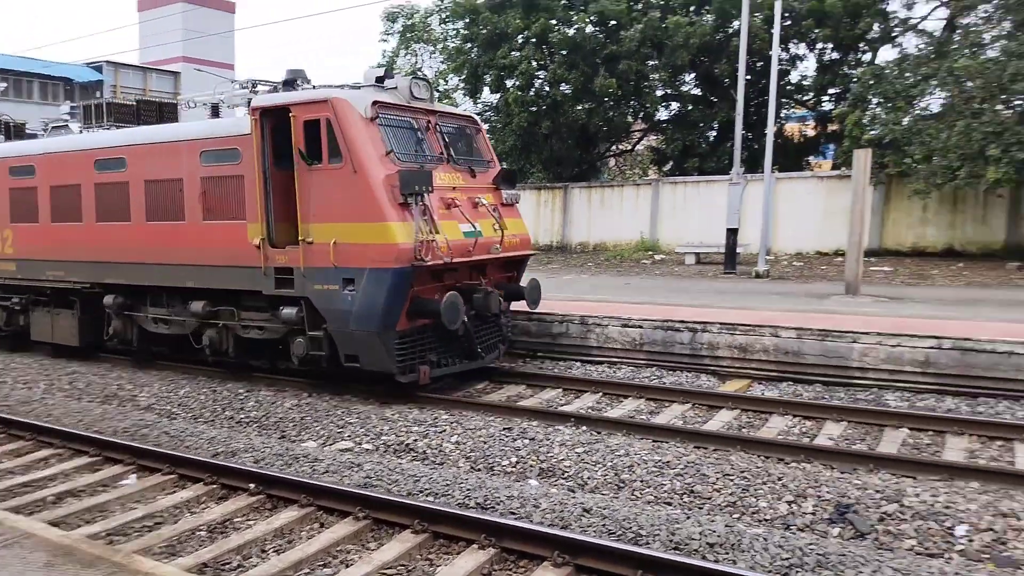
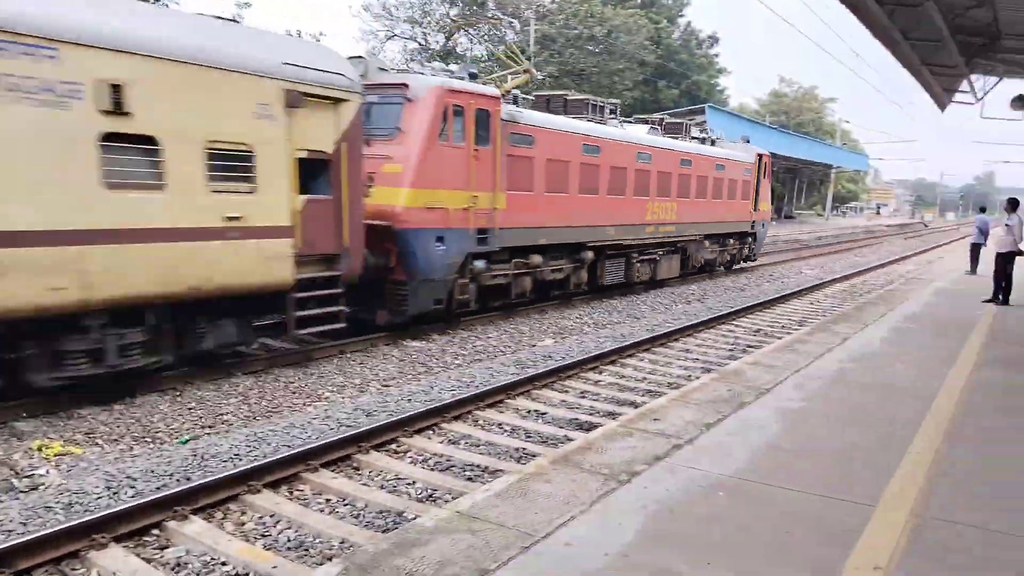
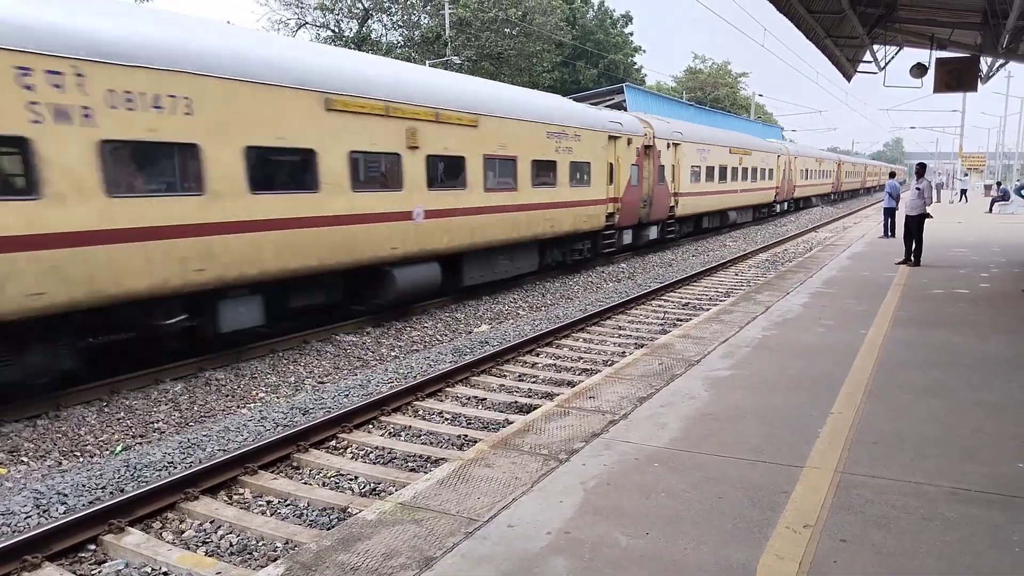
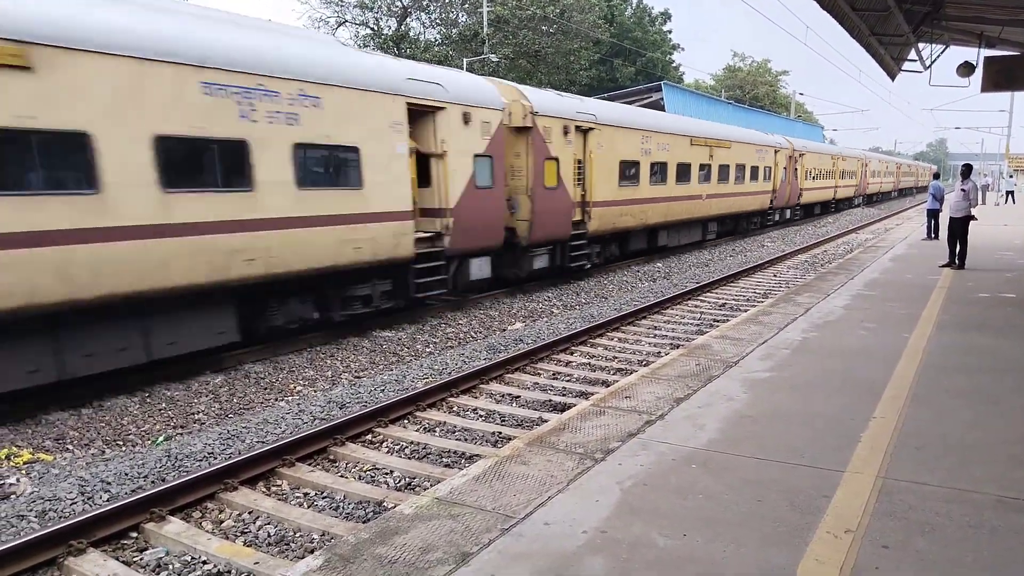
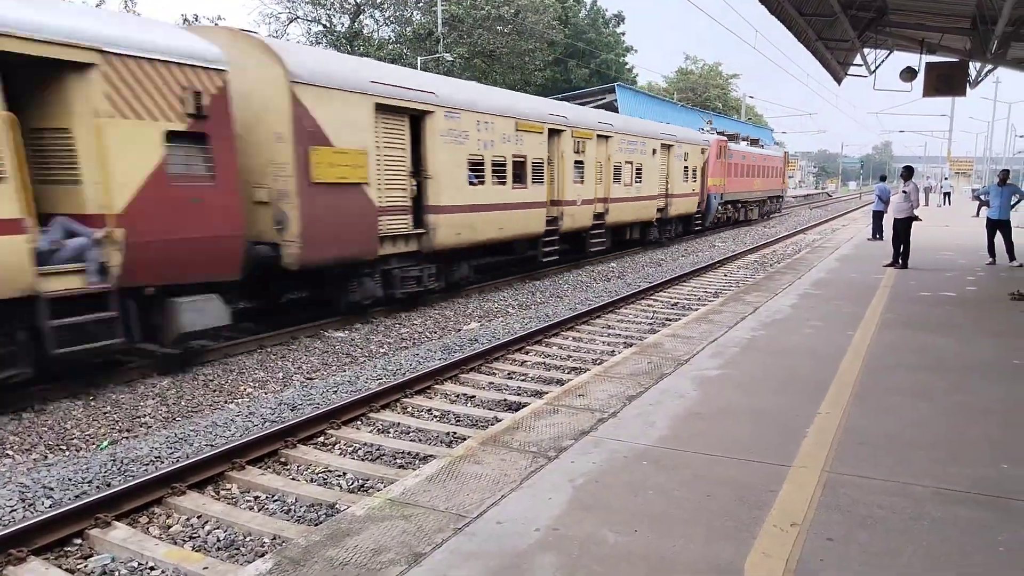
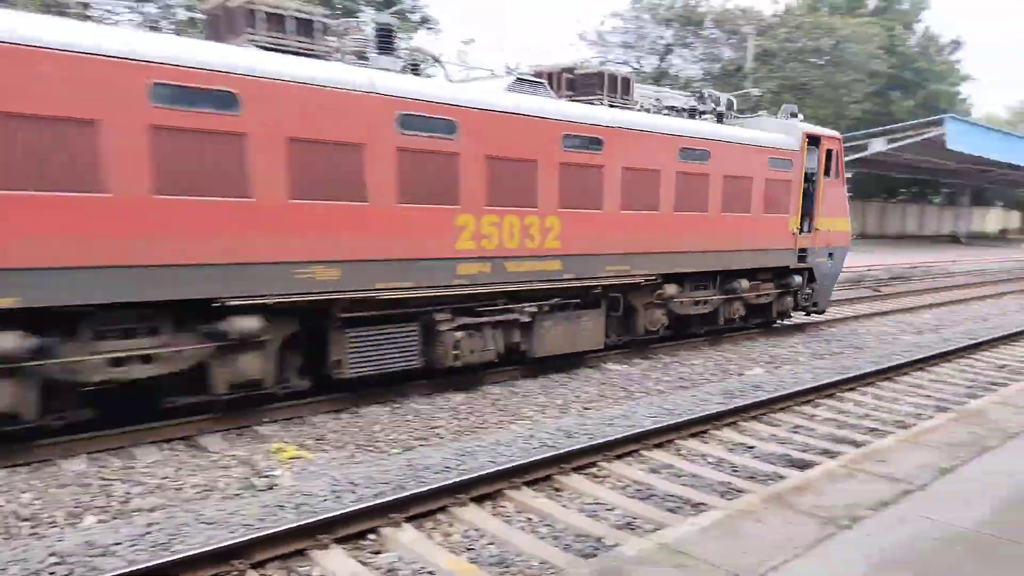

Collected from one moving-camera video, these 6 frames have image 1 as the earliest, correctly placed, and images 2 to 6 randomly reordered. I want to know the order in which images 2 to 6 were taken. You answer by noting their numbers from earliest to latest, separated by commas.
6, 2, 5, 4, 3
